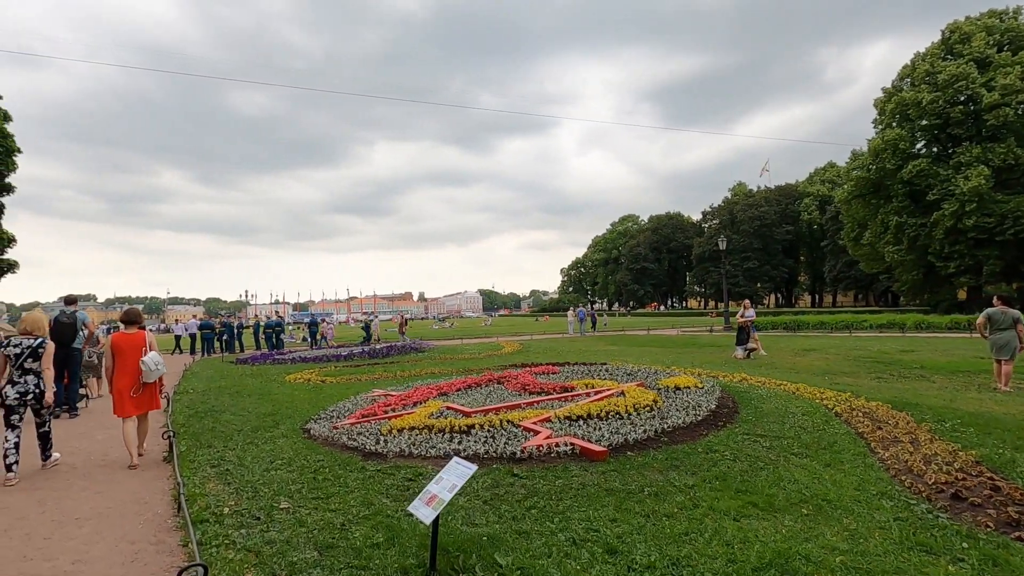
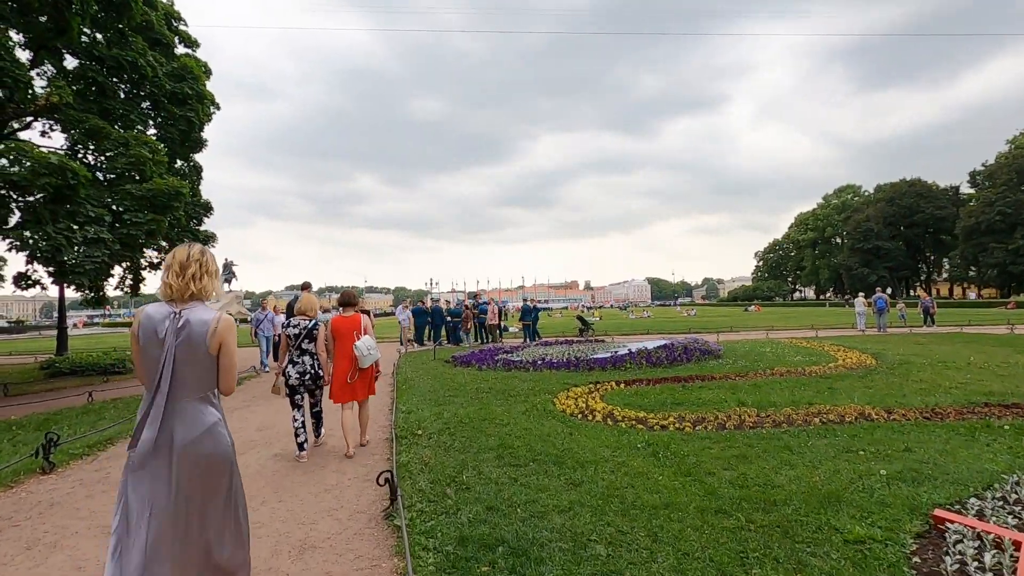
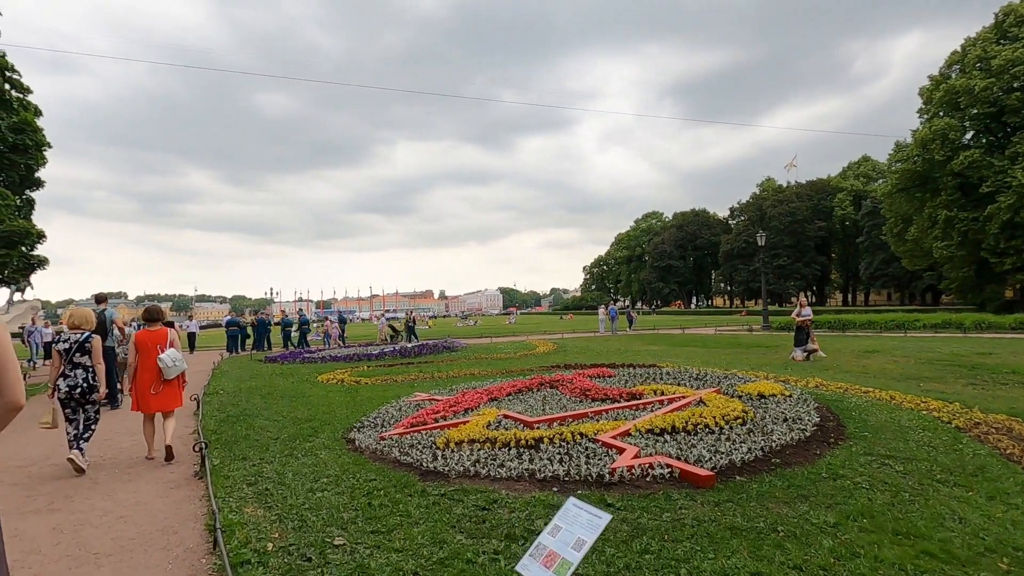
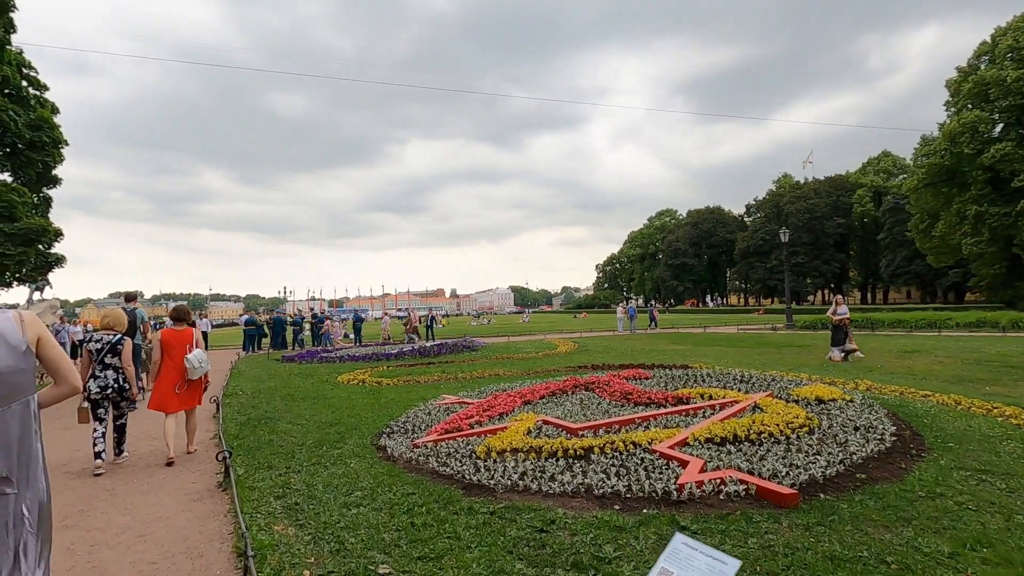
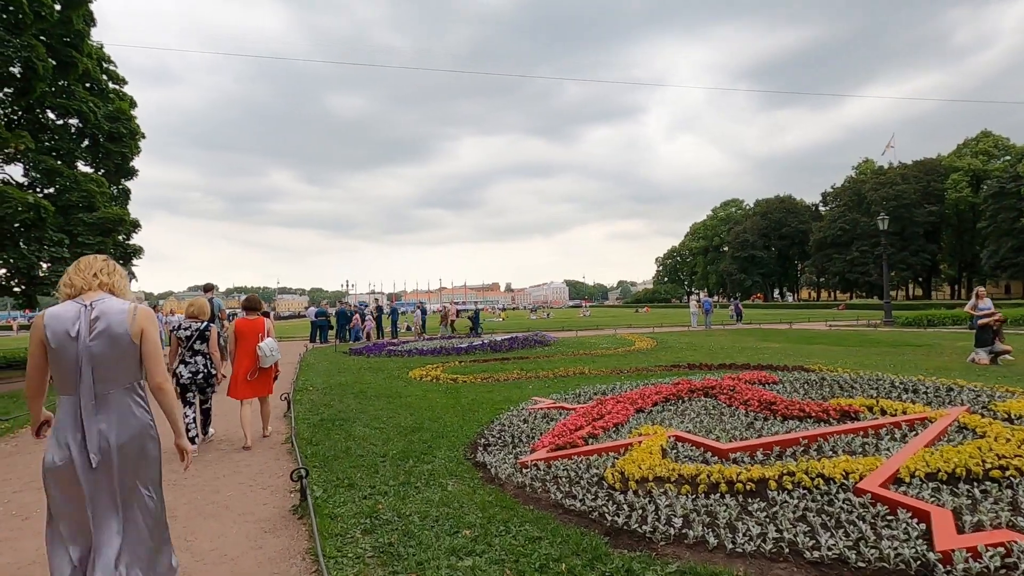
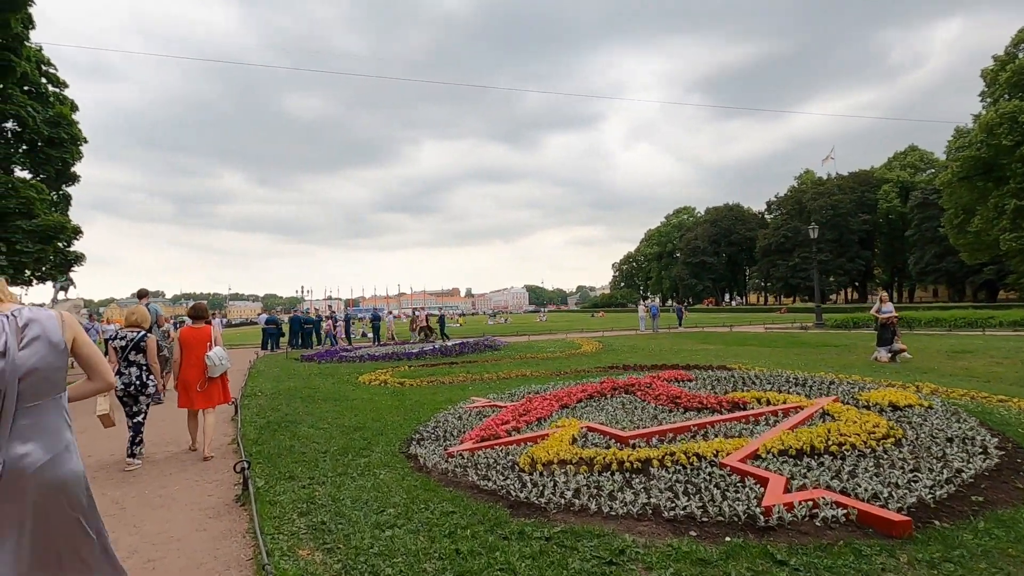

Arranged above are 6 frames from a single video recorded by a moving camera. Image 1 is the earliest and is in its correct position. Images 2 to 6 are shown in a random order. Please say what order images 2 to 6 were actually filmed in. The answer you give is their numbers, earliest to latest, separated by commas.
3, 4, 6, 5, 2
